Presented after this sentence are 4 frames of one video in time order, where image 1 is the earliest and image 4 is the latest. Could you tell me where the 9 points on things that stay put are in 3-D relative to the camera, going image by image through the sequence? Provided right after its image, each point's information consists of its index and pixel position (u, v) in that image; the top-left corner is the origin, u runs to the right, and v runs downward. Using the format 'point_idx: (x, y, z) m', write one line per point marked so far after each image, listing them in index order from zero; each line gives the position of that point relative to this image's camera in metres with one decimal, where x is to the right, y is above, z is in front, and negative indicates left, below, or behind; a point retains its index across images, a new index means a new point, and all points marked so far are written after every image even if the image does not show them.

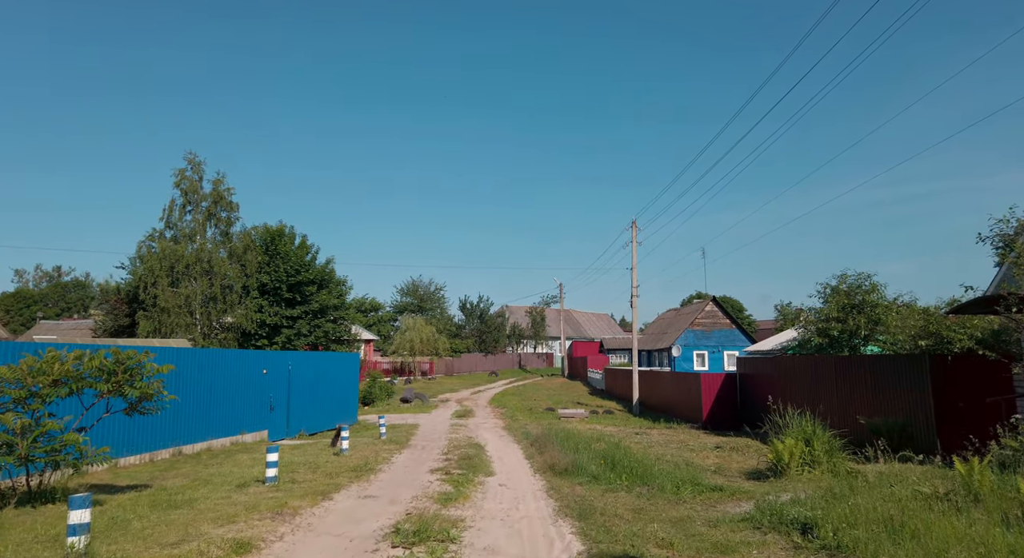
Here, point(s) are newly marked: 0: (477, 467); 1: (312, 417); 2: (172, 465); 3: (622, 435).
0: (-0.7, -3.6, +11.5) m
1: (-6.2, -4.3, +19.0) m
2: (-6.4, -3.5, +11.5) m
3: (+3.3, -4.7, +18.3) m
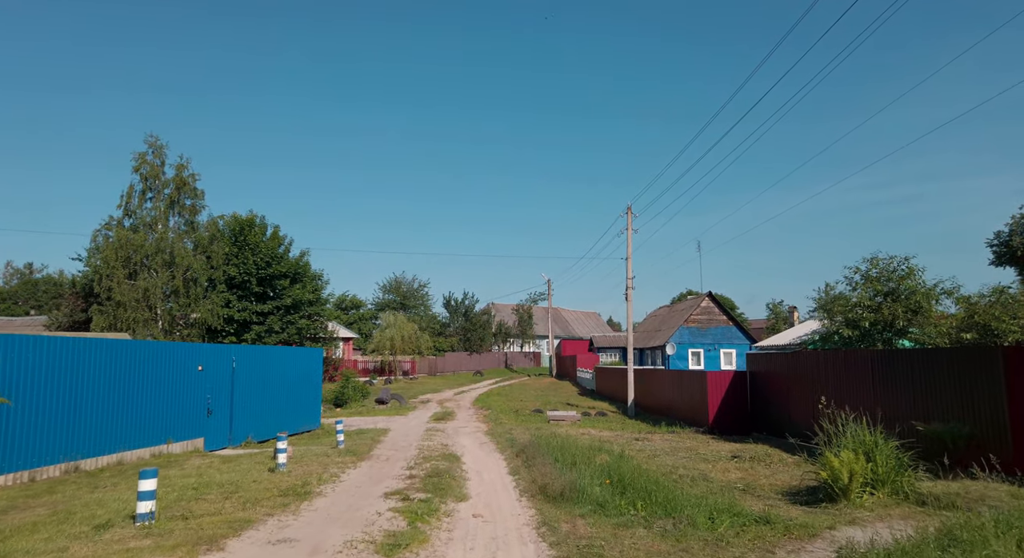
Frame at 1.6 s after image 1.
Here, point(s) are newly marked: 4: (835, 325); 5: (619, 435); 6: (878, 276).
0: (-1.0, -3.1, +9.0) m
1: (-6.7, -3.8, +16.4) m
2: (-6.7, -3.0, +8.9) m
3: (+2.9, -4.3, +15.9) m
4: (+8.8, -1.3, +16.7) m
5: (+3.2, -4.6, +18.0) m
6: (+9.6, +0.1, +16.0) m
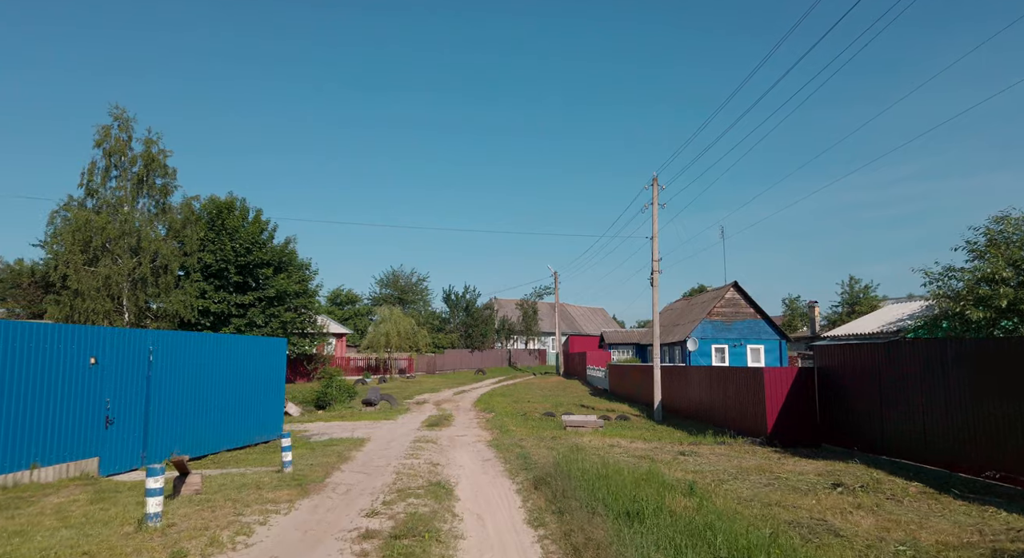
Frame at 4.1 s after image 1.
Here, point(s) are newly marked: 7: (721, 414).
0: (-0.8, -2.4, +5.1) m
1: (-6.5, -3.2, +12.5) m
2: (-6.5, -2.4, +5.0) m
3: (+3.1, -3.6, +12.0) m
4: (+9.1, -0.6, +12.8) m
5: (+3.4, -3.9, +14.1) m
6: (+9.8, +0.8, +12.1) m
7: (+6.5, -4.2, +18.8) m
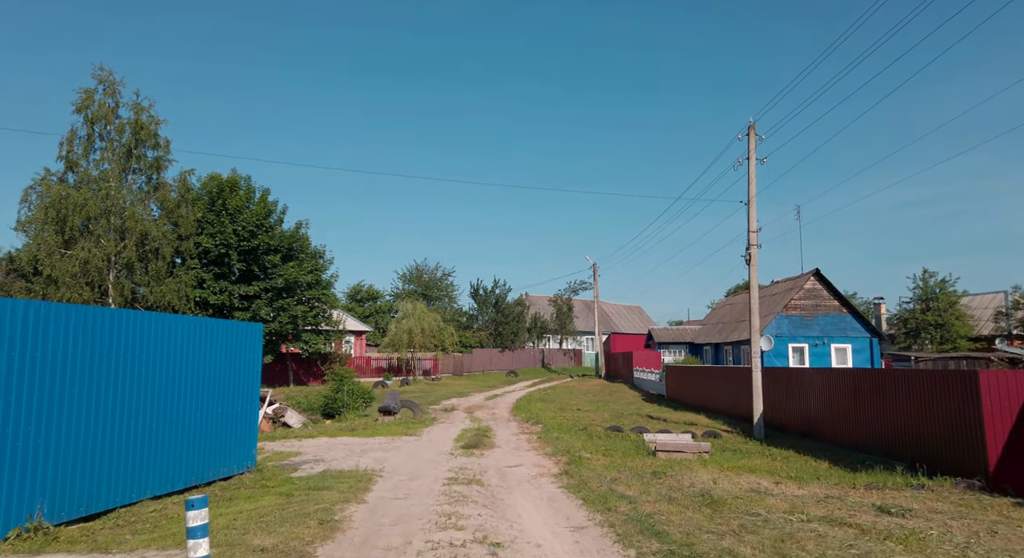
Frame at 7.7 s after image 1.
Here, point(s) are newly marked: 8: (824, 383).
0: (+0.2, -1.6, -0.2) m
1: (-5.2, -2.4, +7.5) m
2: (-5.5, -1.6, 0.0) m
3: (+4.4, -2.8, +6.6) m
4: (+10.3, +0.2, +7.1) m
5: (+4.7, -3.2, +8.7) m
6: (+11.1, +1.5, +6.4) m
7: (+8.0, -3.5, +13.3) m
8: (+8.1, -2.7, +15.8) m
